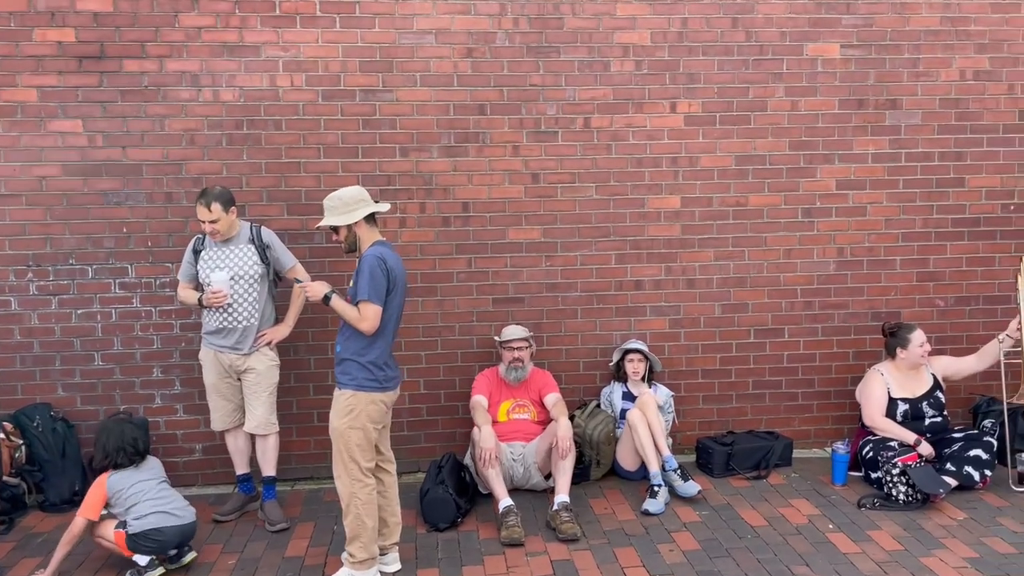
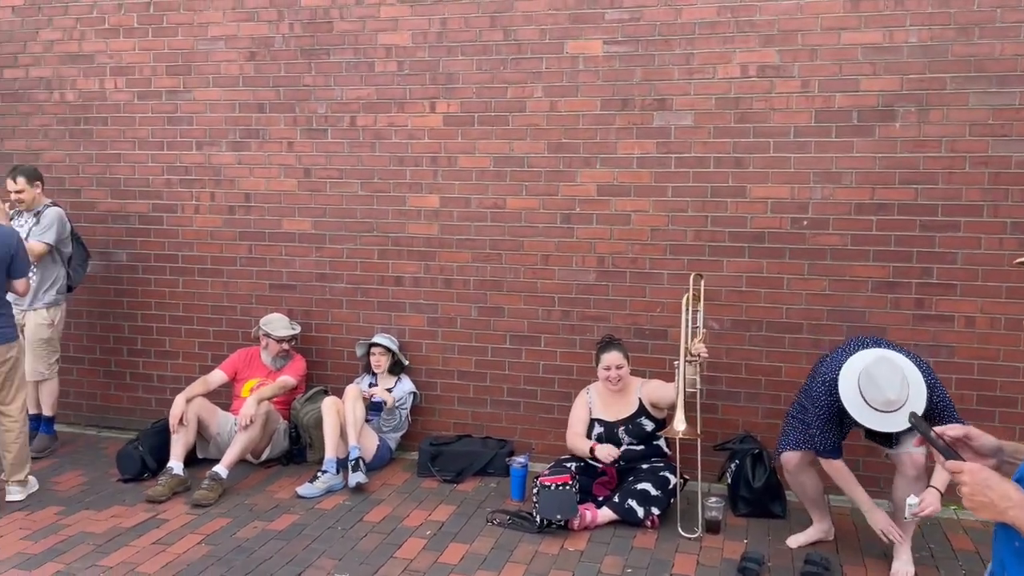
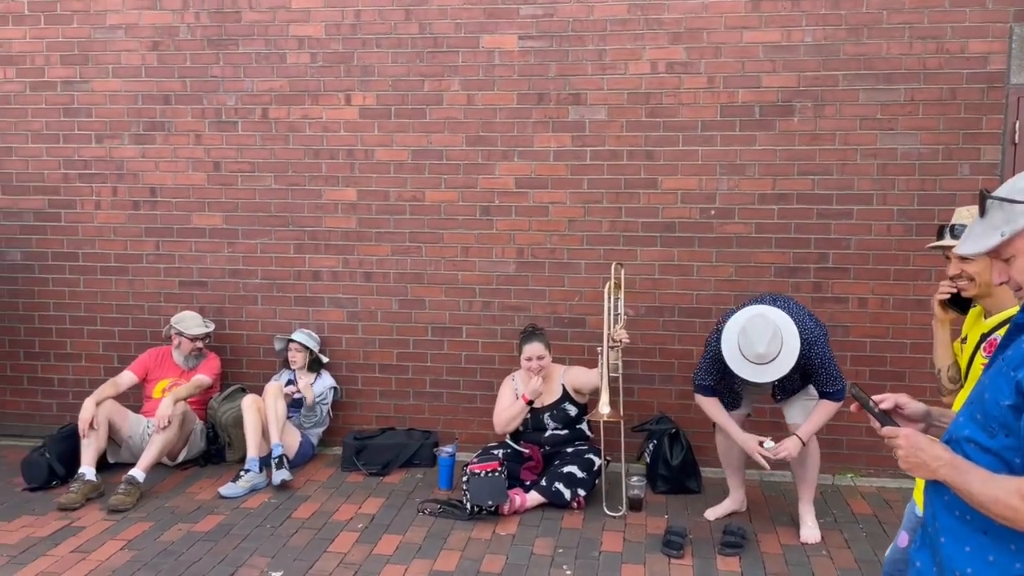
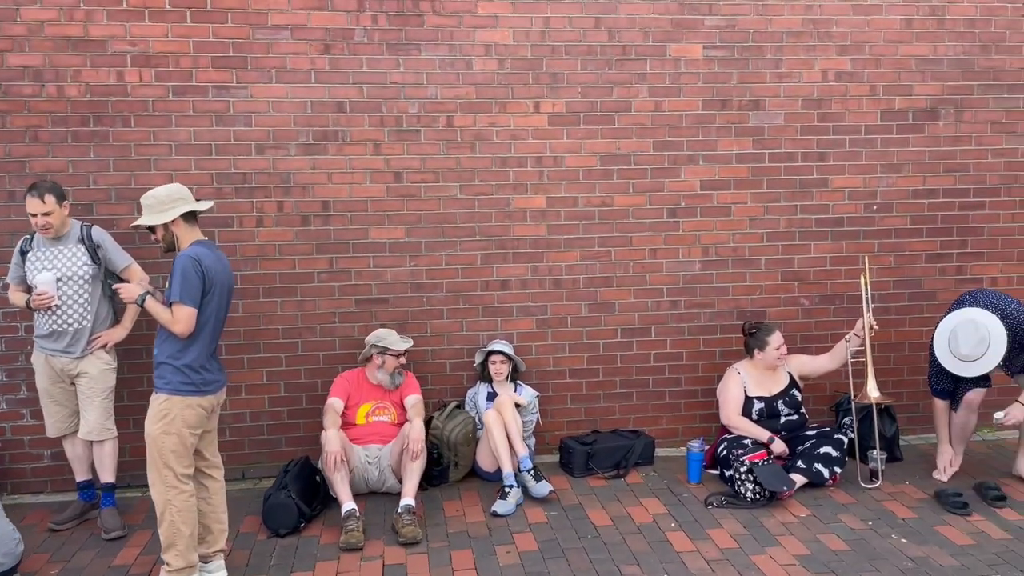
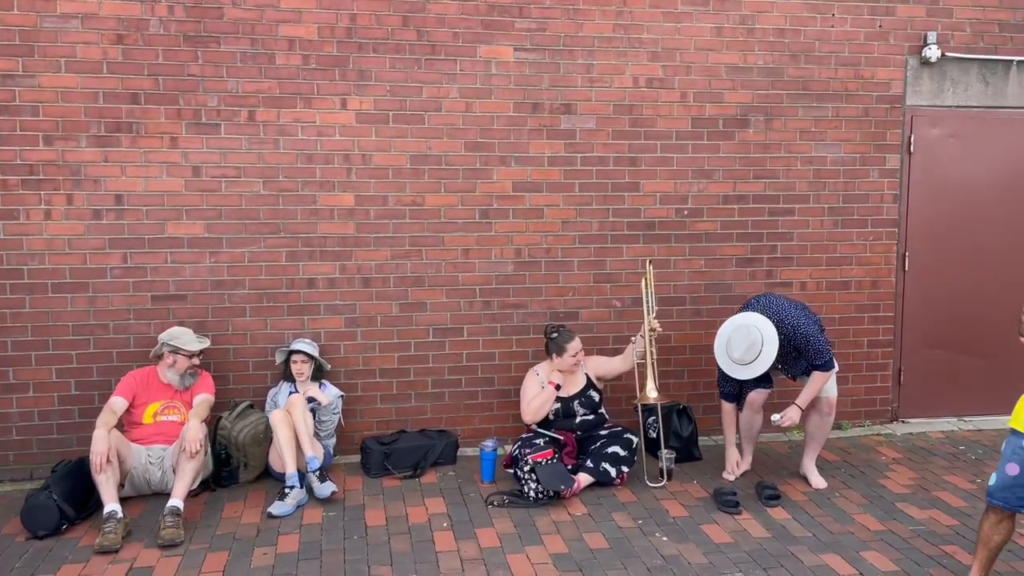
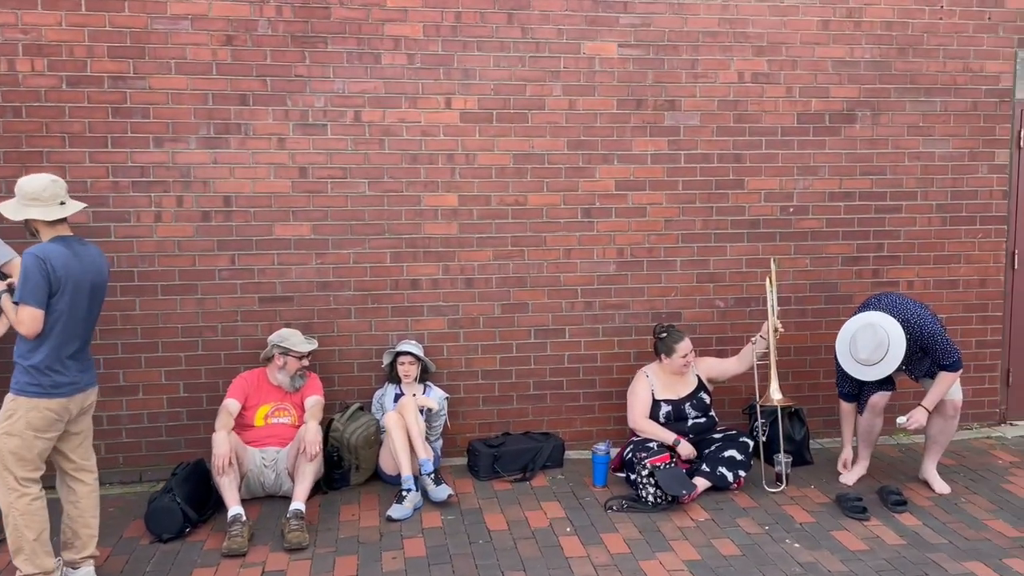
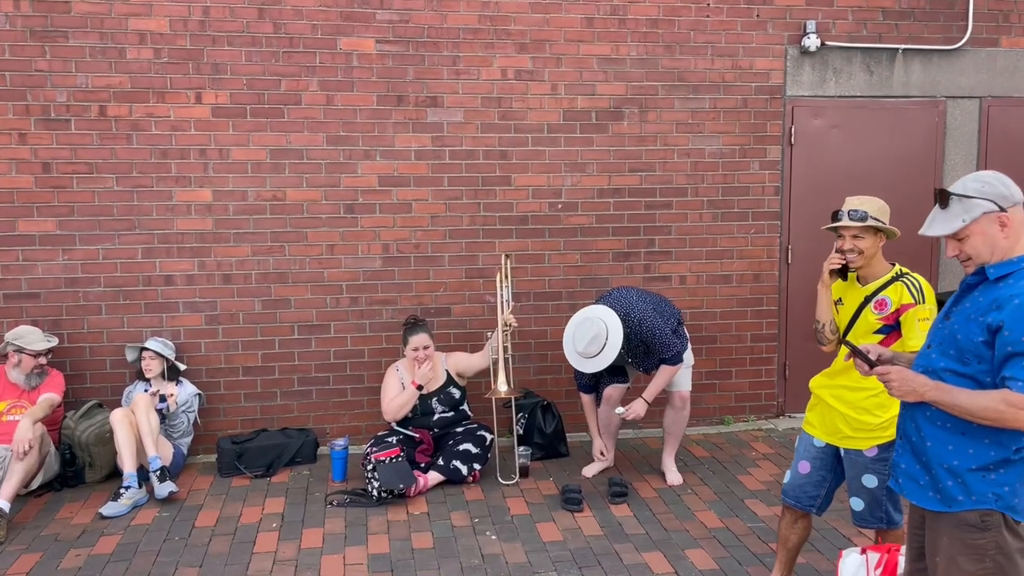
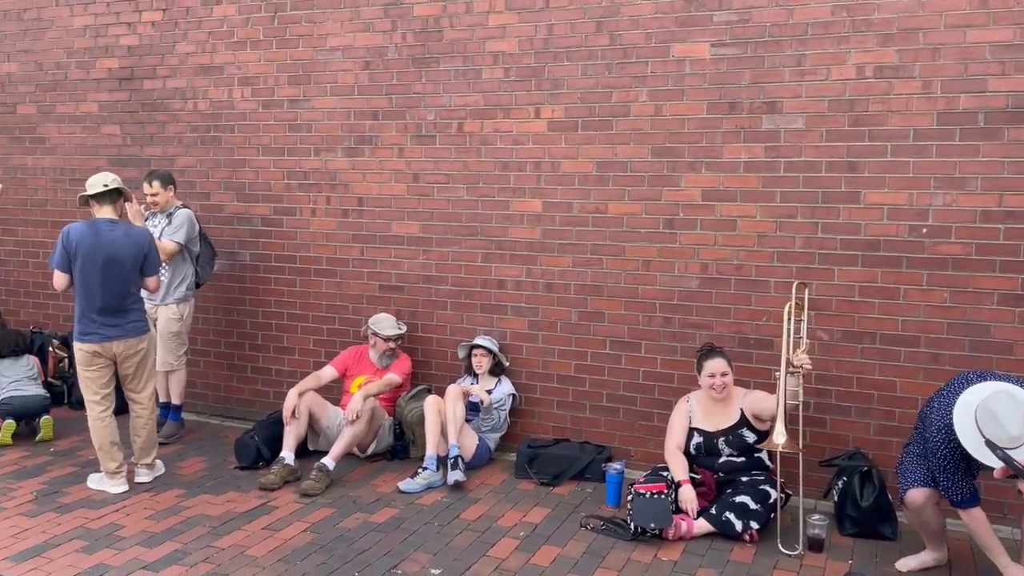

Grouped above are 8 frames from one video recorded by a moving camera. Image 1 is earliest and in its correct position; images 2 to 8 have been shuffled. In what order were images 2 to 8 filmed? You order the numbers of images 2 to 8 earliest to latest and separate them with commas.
4, 6, 5, 7, 3, 2, 8
